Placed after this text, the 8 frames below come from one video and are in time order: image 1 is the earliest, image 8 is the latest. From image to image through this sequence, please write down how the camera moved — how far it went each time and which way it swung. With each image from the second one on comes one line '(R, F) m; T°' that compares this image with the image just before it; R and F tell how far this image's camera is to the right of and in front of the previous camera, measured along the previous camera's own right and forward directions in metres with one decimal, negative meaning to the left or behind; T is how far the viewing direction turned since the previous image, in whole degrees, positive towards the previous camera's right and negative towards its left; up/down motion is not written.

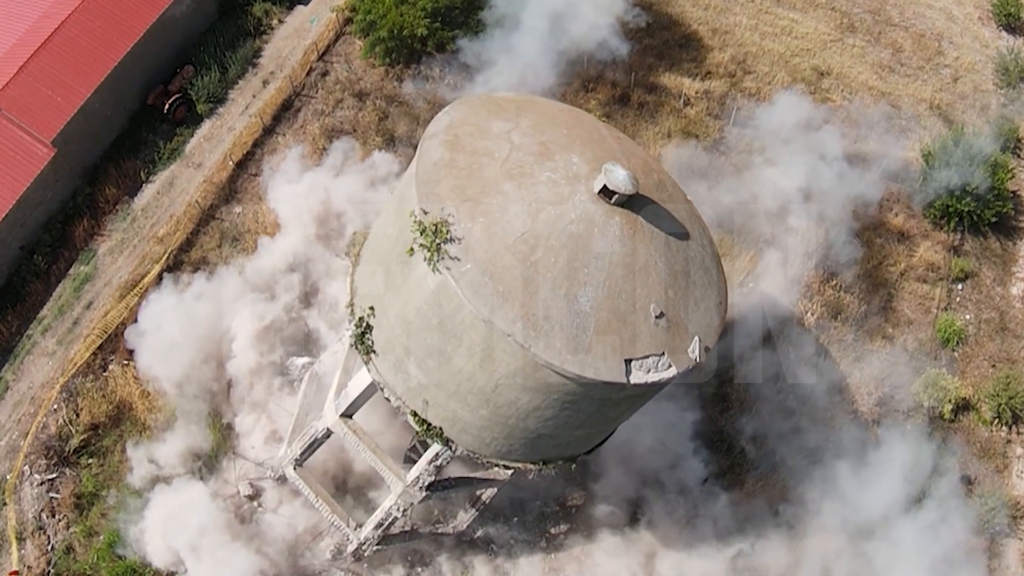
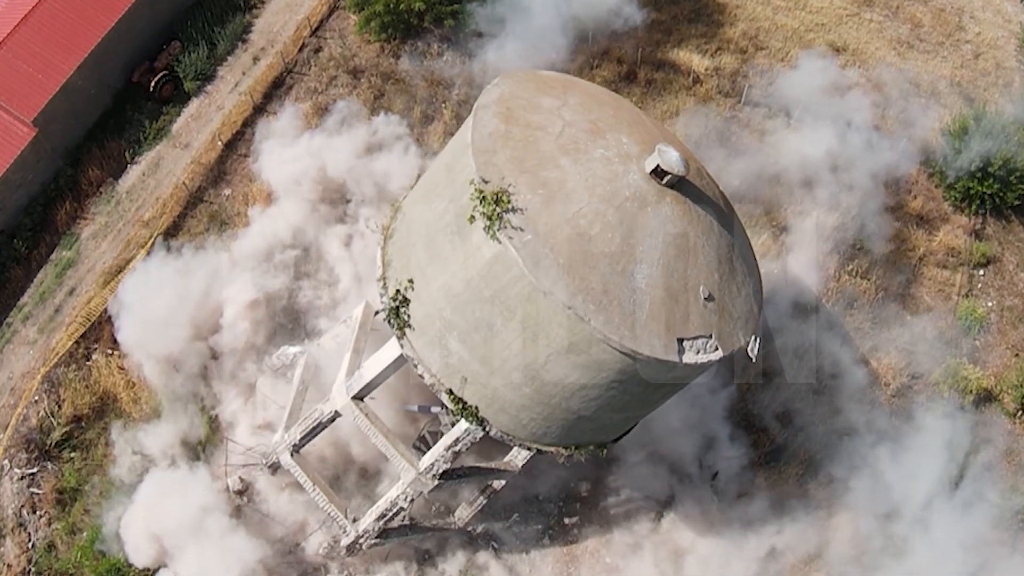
(0.0, +0.6) m; 0°
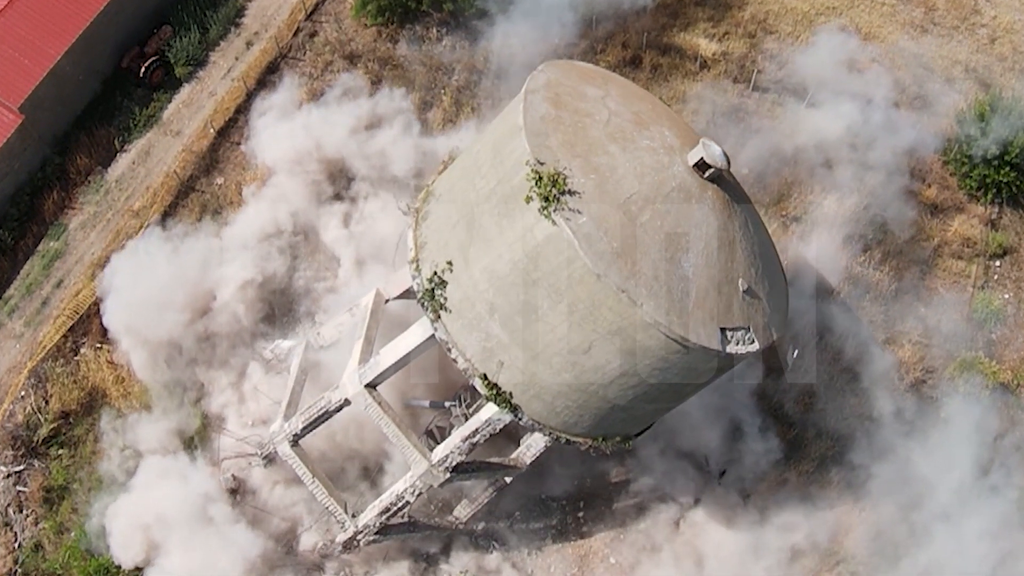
(0.0, +0.4) m; 0°
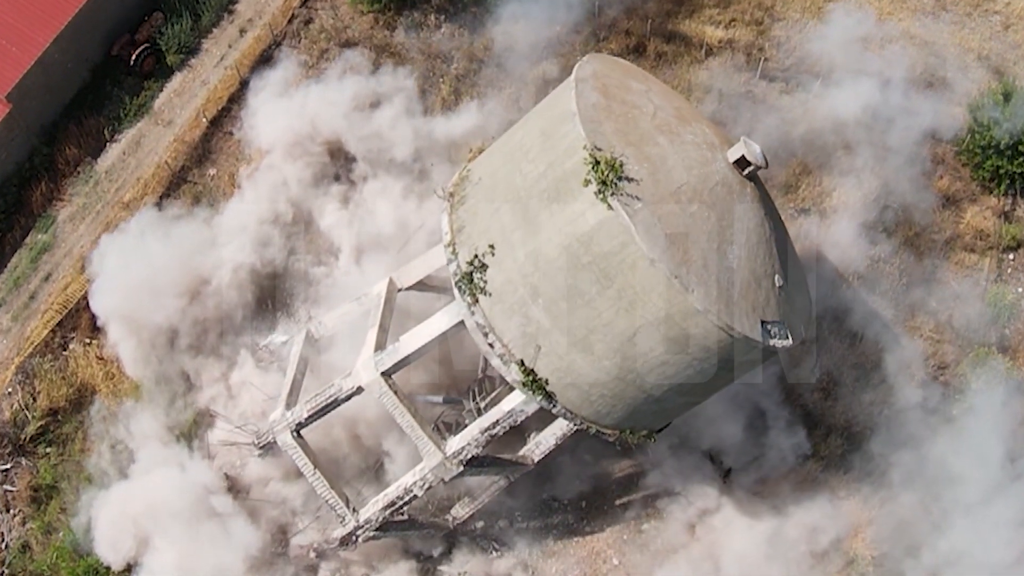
(0.0, +0.4) m; 0°
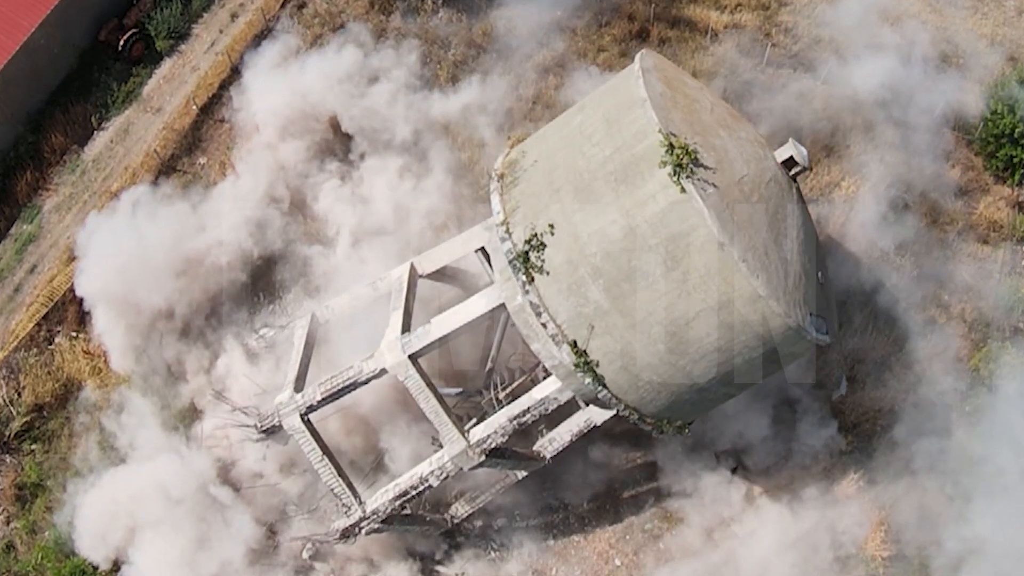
(0.0, +0.4) m; 0°
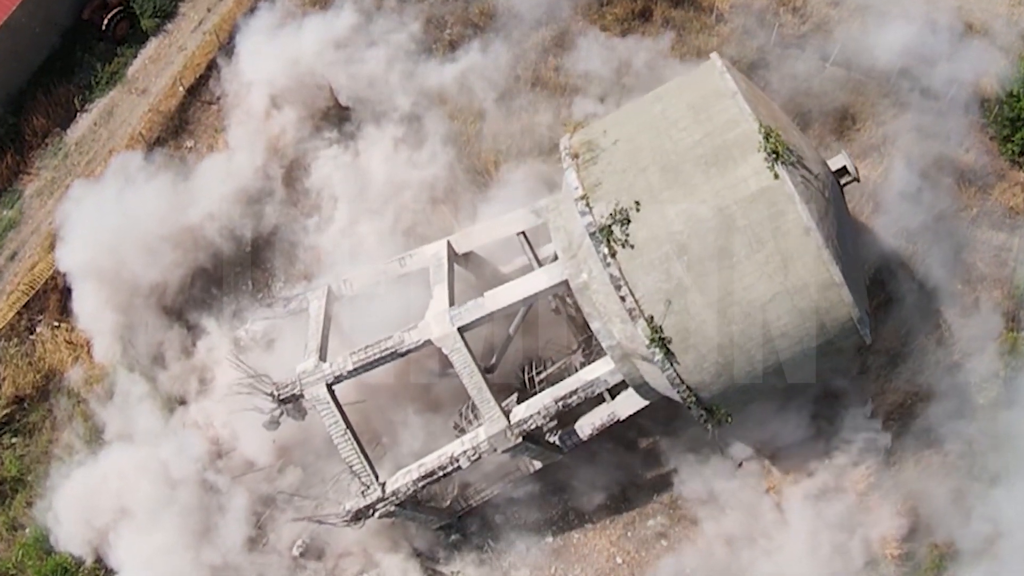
(0.0, +0.4) m; 0°
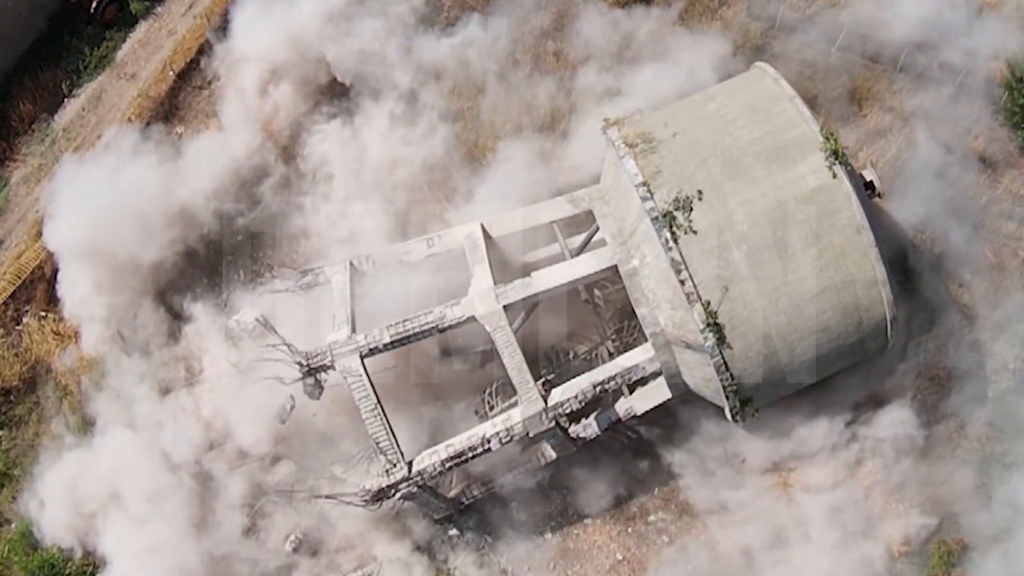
(0.0, +0.3) m; 0°
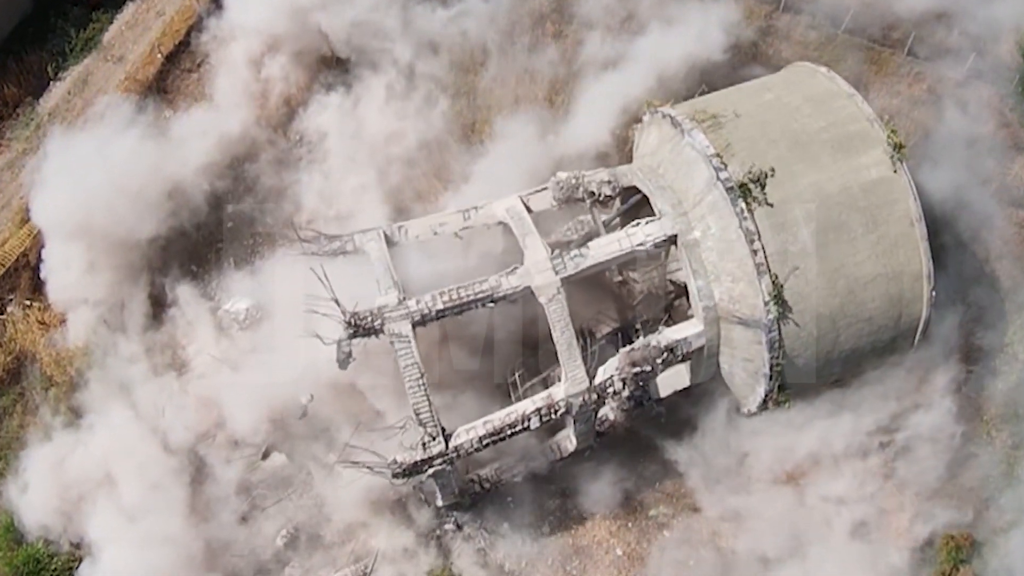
(0.0, +0.3) m; 0°
